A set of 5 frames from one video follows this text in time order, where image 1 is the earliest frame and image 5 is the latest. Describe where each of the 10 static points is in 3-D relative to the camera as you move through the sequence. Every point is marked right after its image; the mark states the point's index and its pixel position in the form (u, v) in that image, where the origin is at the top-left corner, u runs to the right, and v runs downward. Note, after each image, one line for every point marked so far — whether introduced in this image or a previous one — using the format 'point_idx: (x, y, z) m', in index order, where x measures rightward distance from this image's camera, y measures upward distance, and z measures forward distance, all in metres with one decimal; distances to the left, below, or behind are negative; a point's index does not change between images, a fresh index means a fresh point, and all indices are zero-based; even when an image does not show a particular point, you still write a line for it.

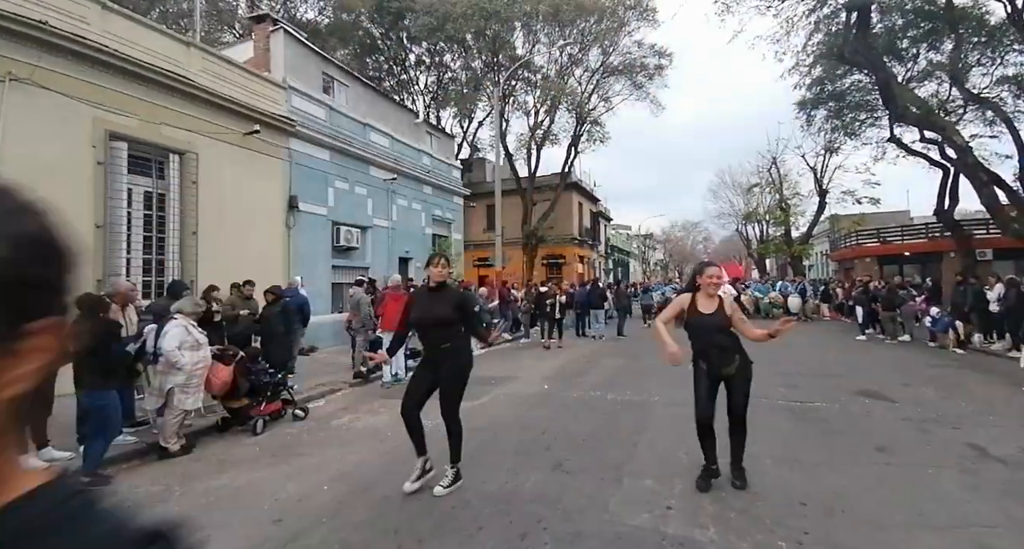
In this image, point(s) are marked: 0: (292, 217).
0: (-6.1, +1.6, +14.2) m
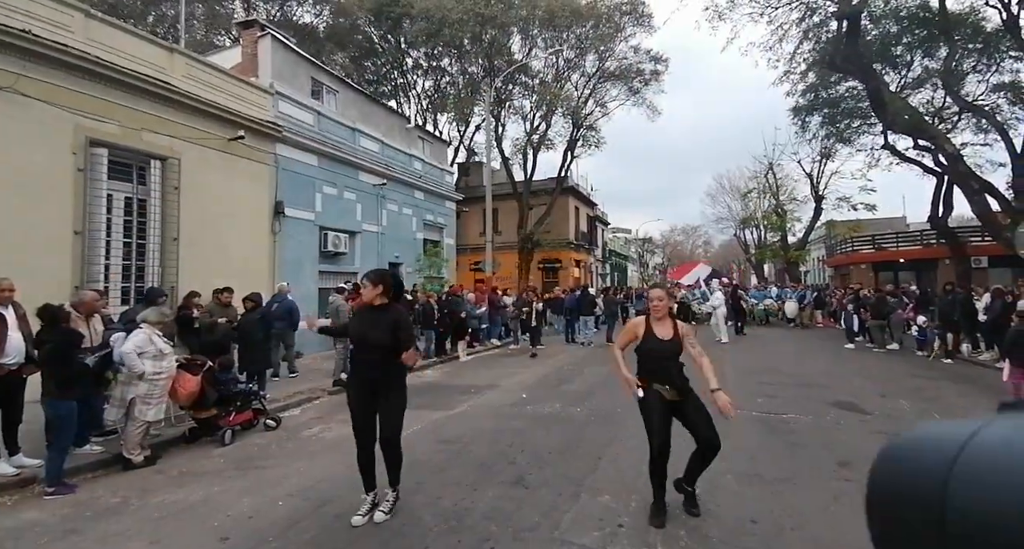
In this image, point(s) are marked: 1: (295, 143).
0: (-6.5, +1.4, +14.2) m
1: (-6.2, +3.7, +14.6) m
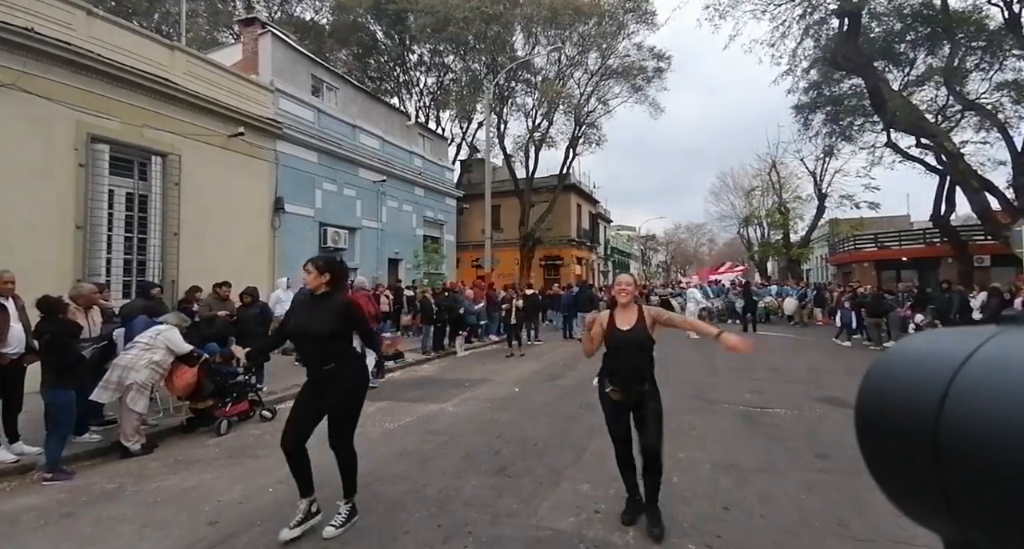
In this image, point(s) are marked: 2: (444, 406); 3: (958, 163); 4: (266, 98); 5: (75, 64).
0: (-6.6, +1.6, +14.3) m
1: (-6.2, +3.9, +14.8) m
2: (-1.1, -2.1, +8.3) m
3: (+16.7, +4.2, +19.4) m
4: (-6.8, +4.9, +14.1) m
5: (-8.3, +4.0, +9.8) m
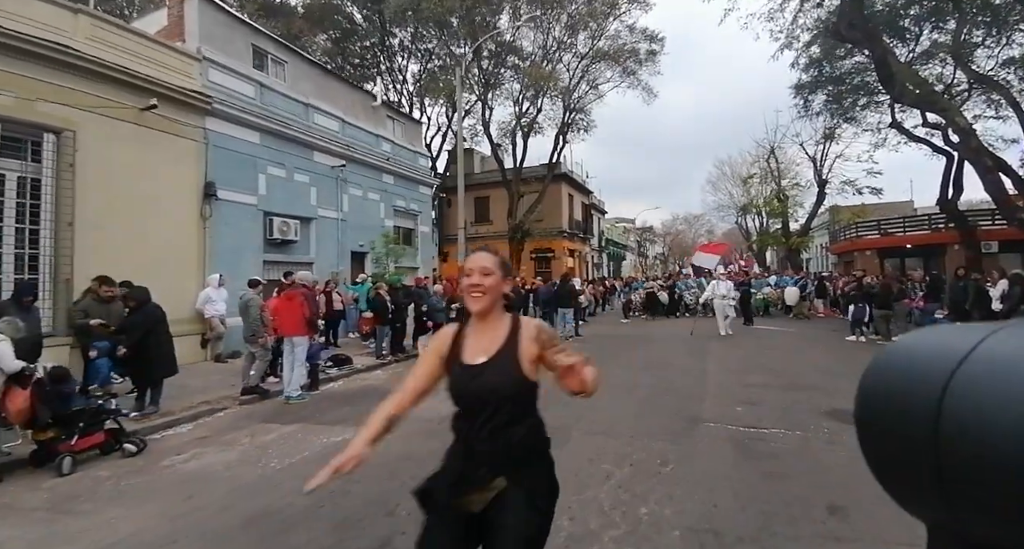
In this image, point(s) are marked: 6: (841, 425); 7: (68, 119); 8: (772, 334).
0: (-7.4, +1.7, +12.7) m
1: (-7.2, +4.0, +13.1) m
2: (-1.9, -2.0, +6.7) m
3: (+15.8, +4.6, +17.8) m
4: (-7.7, +5.0, +12.5) m
5: (-9.2, +4.0, +8.1) m
6: (+4.3, -2.0, +6.9) m
7: (-8.6, +3.0, +9.9) m
8: (+9.2, -2.1, +18.3) m
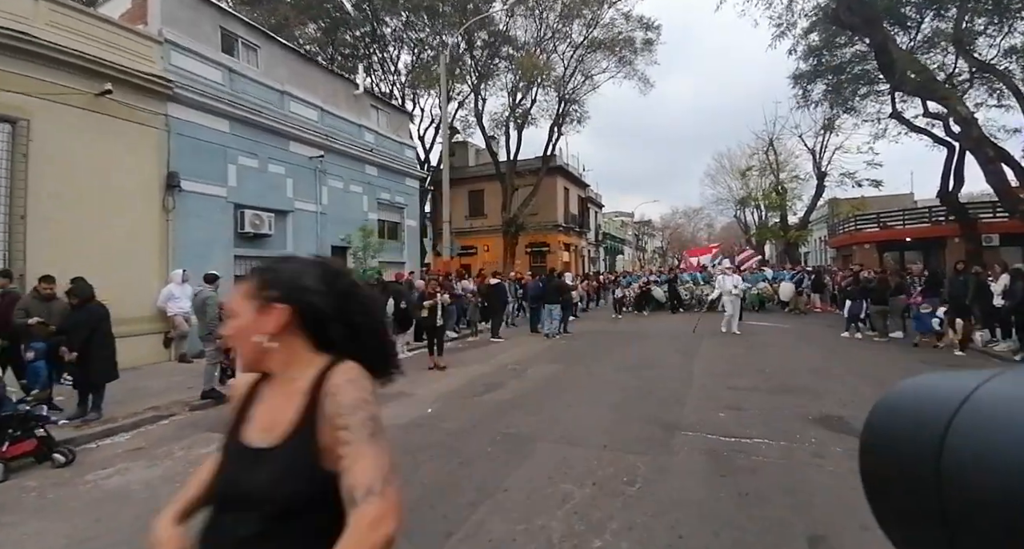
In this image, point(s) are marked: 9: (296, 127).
0: (-7.9, +1.8, +12.1) m
1: (-7.6, +4.1, +12.5) m
2: (-2.4, -2.0, +6.2) m
3: (+15.3, +4.8, +17.2) m
4: (-8.2, +5.1, +11.8) m
5: (-9.7, +4.1, +7.5) m
6: (+3.9, -1.9, +6.3) m
7: (-9.1, +3.1, +9.3) m
8: (+8.7, -1.9, +17.8) m
9: (-6.4, +4.4, +15.4) m
